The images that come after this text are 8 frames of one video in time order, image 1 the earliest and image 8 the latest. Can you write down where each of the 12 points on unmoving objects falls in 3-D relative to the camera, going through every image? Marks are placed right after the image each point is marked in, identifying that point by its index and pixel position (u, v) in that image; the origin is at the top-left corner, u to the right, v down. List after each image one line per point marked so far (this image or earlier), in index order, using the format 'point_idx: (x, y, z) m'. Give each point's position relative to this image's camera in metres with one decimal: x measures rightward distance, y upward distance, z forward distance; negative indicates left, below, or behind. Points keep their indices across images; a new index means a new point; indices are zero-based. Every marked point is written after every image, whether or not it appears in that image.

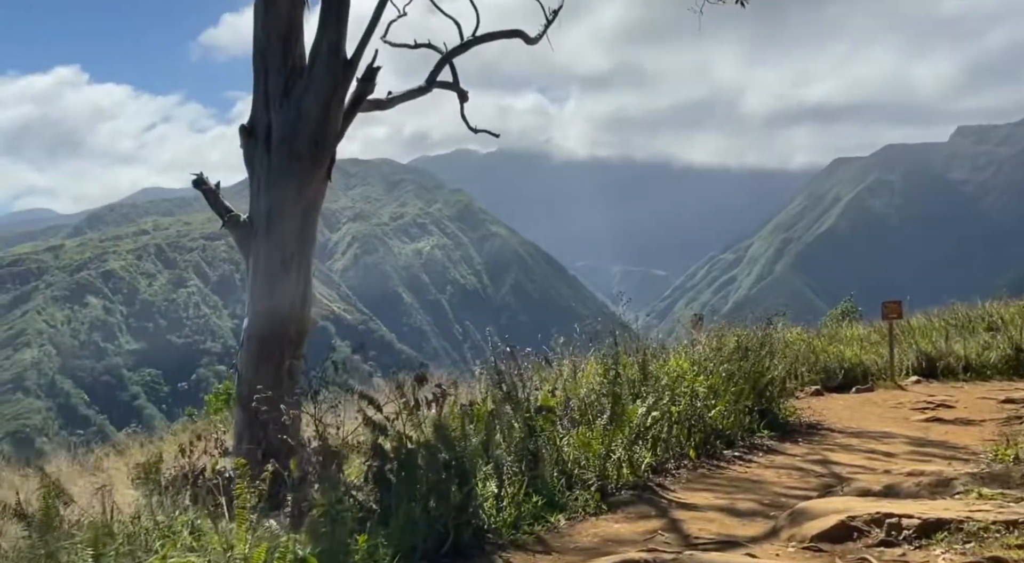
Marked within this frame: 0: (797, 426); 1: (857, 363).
0: (+1.5, -0.8, +6.2) m
1: (+3.2, -0.7, +11.2) m
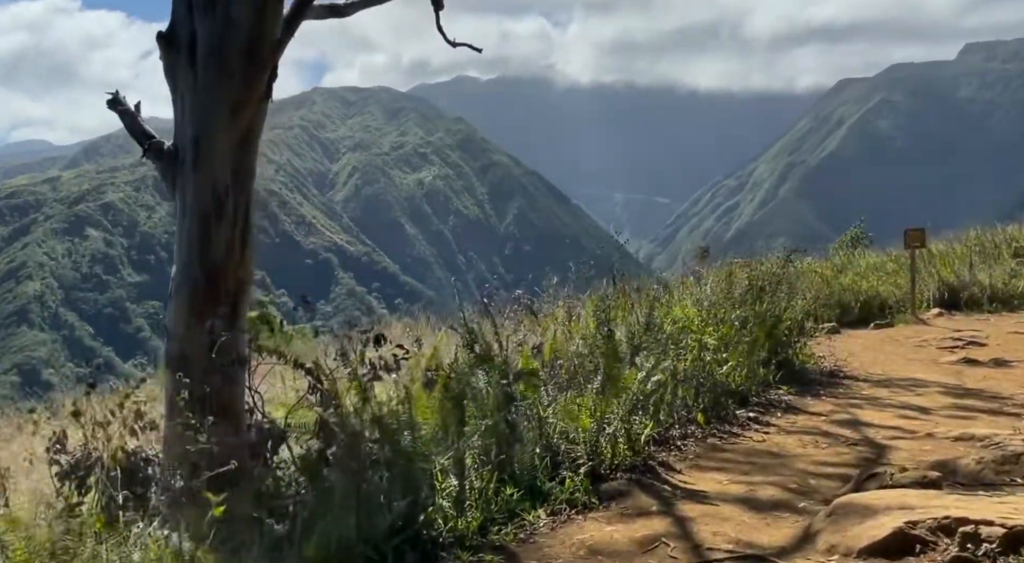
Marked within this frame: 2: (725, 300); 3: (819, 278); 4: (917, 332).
0: (+1.4, -0.4, +5.5) m
1: (+3.1, -0.1, +10.5) m
2: (+0.9, -0.1, +5.4) m
3: (+2.7, +0.1, +10.6) m
4: (+2.9, -0.4, +8.8) m
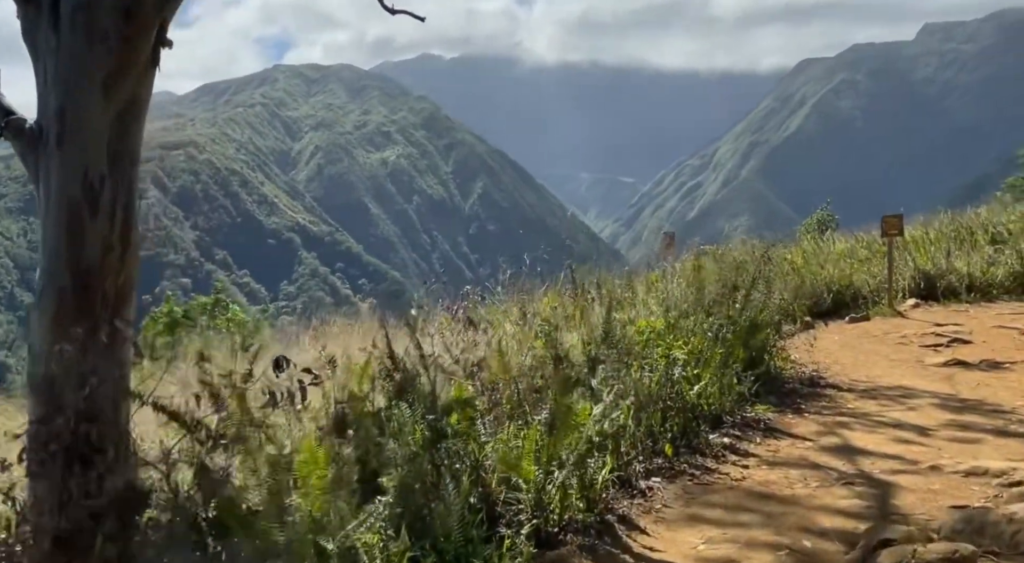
0: (+1.2, -0.4, +4.9) m
1: (+2.8, 0.0, +10.0) m
2: (+0.7, -0.1, +4.8) m
3: (+2.3, +0.2, +10.1) m
4: (+2.6, -0.3, +8.3) m
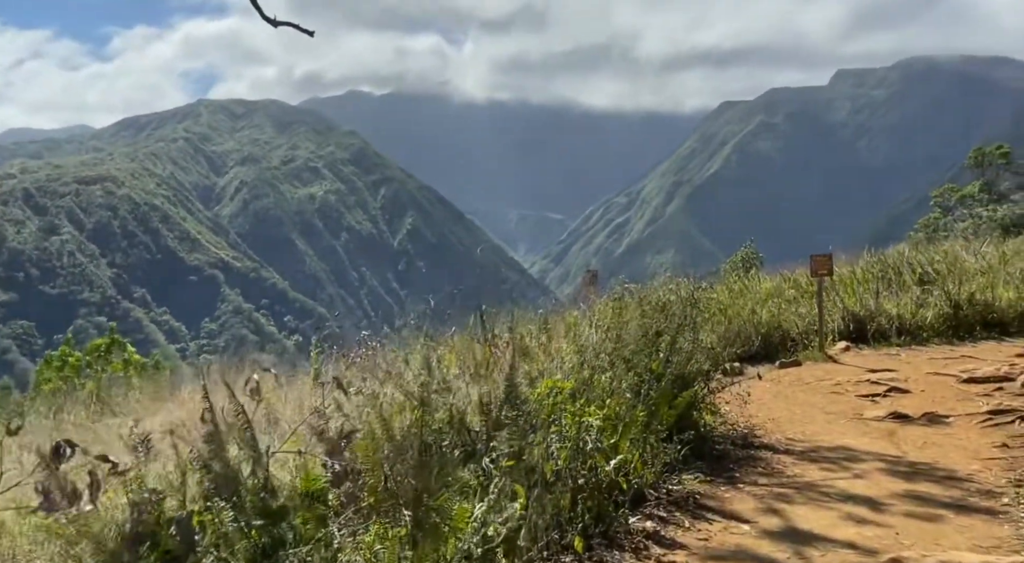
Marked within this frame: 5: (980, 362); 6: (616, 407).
0: (+0.8, -0.6, +4.4) m
1: (+2.1, -0.3, +9.6) m
2: (+0.4, -0.3, +4.2) m
3: (+1.6, -0.2, +9.6) m
4: (+2.0, -0.6, +7.8) m
5: (+3.4, -0.6, +8.7) m
6: (+0.3, -0.4, +3.7) m
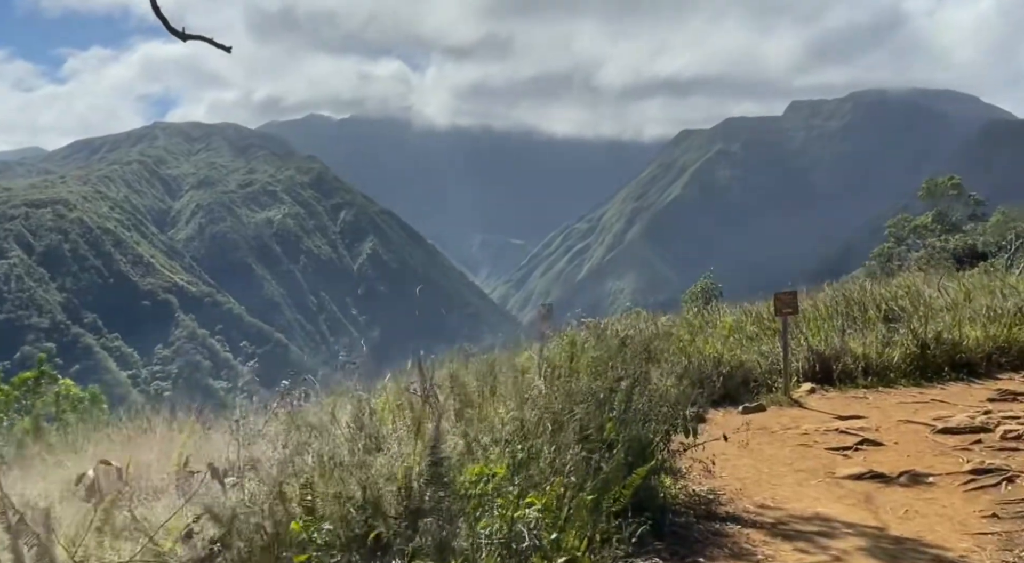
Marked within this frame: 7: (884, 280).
0: (+0.6, -0.8, +3.9) m
1: (+1.7, -0.6, +9.1) m
2: (+0.1, -0.4, +3.7) m
3: (+1.2, -0.5, +9.1) m
4: (+1.7, -0.8, +7.4) m
5: (+3.0, -0.9, +8.2) m
6: (+0.1, -0.5, +3.2) m
7: (+3.7, 0.0, +11.8) m
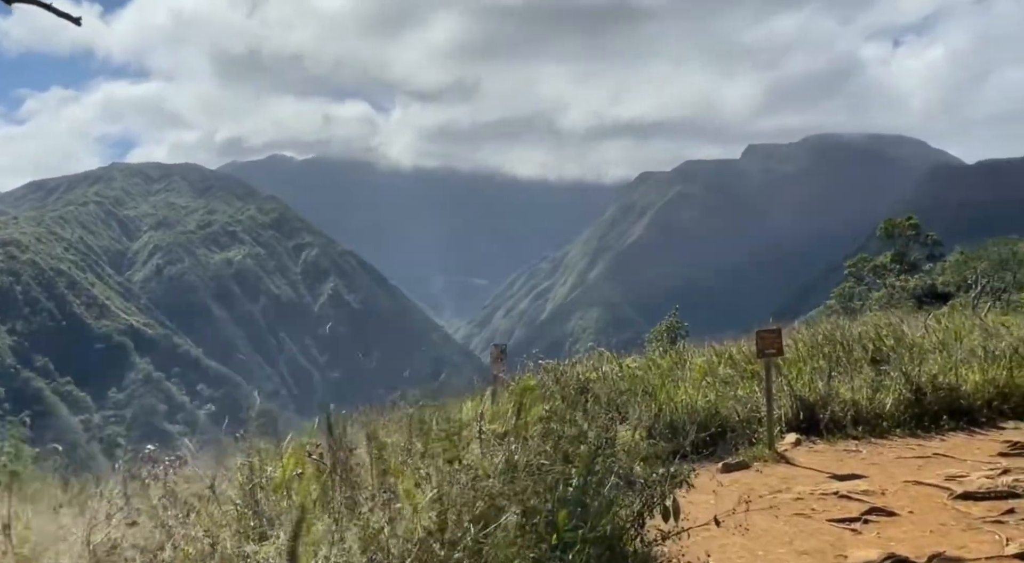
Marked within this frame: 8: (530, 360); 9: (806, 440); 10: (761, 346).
0: (+0.4, -0.9, +2.8) m
1: (+1.4, -0.9, +8.0) m
2: (0.0, -0.5, +2.6) m
3: (+0.9, -0.7, +8.0) m
4: (+1.4, -1.1, +6.3) m
5: (+2.7, -1.1, +7.2) m
6: (0.0, -0.6, +2.1) m
7: (+3.2, -0.3, +10.9) m
8: (+0.1, -0.5, +8.4) m
9: (+2.0, -1.1, +8.2) m
10: (+1.6, -0.4, +7.6) m
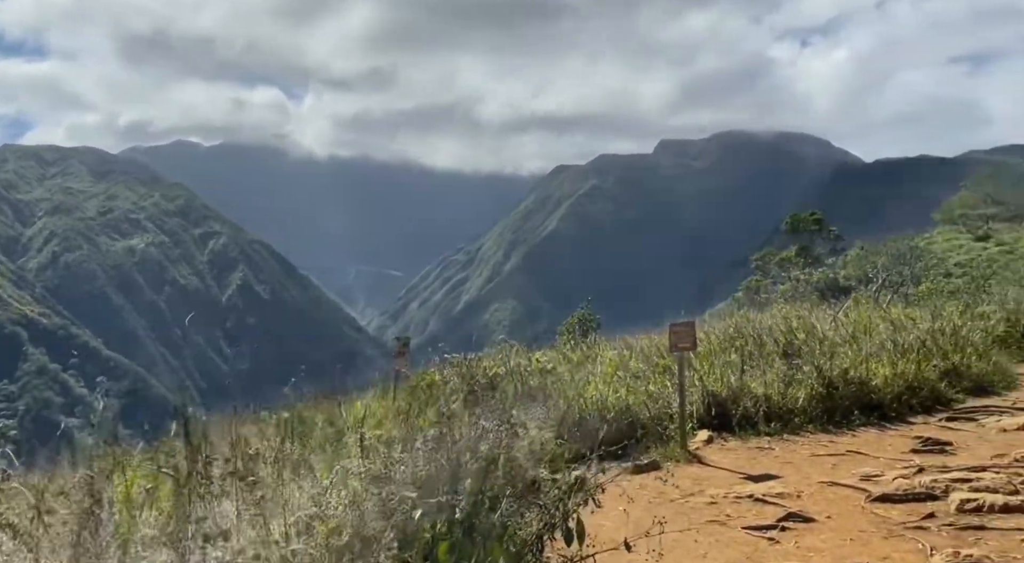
0: (+0.1, -0.9, +2.4) m
1: (+0.7, -0.8, +7.7) m
2: (-0.3, -0.5, +2.2) m
3: (+0.3, -0.7, +7.7) m
4: (+0.9, -1.0, +6.0) m
5: (+2.1, -1.0, +7.0) m
6: (-0.2, -0.6, +1.7) m
7: (+2.4, -0.3, +10.7) m
8: (-0.5, -0.5, +8.0) m
9: (+1.4, -1.0, +7.9) m
10: (+1.0, -0.4, +7.3) m
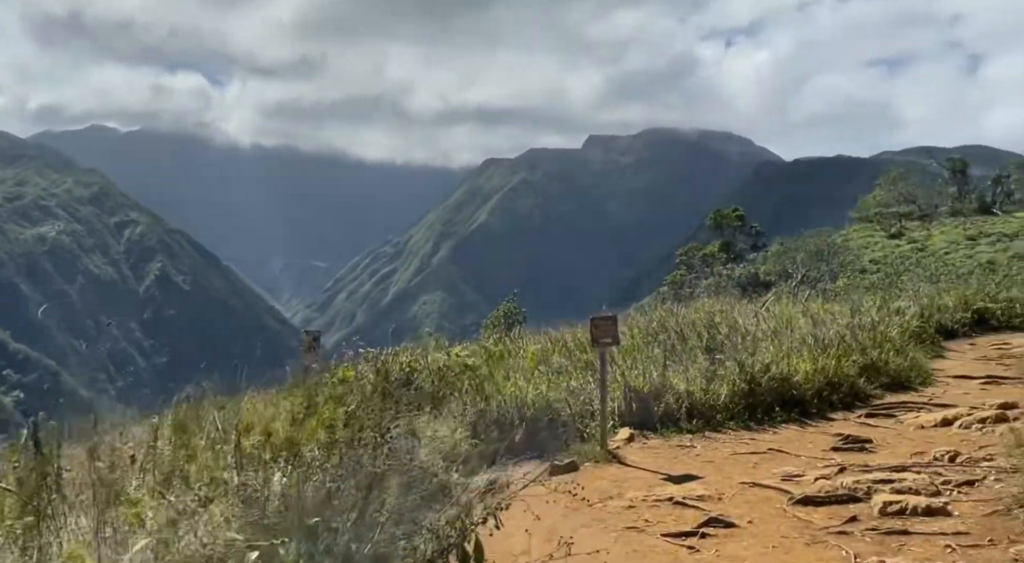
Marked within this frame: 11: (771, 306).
0: (-0.1, -0.8, +2.2) m
1: (+0.2, -0.8, +7.5) m
2: (-0.4, -0.5, +1.9) m
3: (-0.3, -0.6, +7.4) m
4: (+0.5, -1.0, +5.8) m
5: (+1.6, -1.0, +6.9) m
6: (-0.4, -0.6, +1.4) m
7: (+1.7, -0.2, +10.6) m
8: (-1.1, -0.4, +7.7) m
9: (+0.8, -1.0, +7.8) m
10: (+0.5, -0.3, +7.1) m
11: (+2.2, -0.2, +10.2) m
